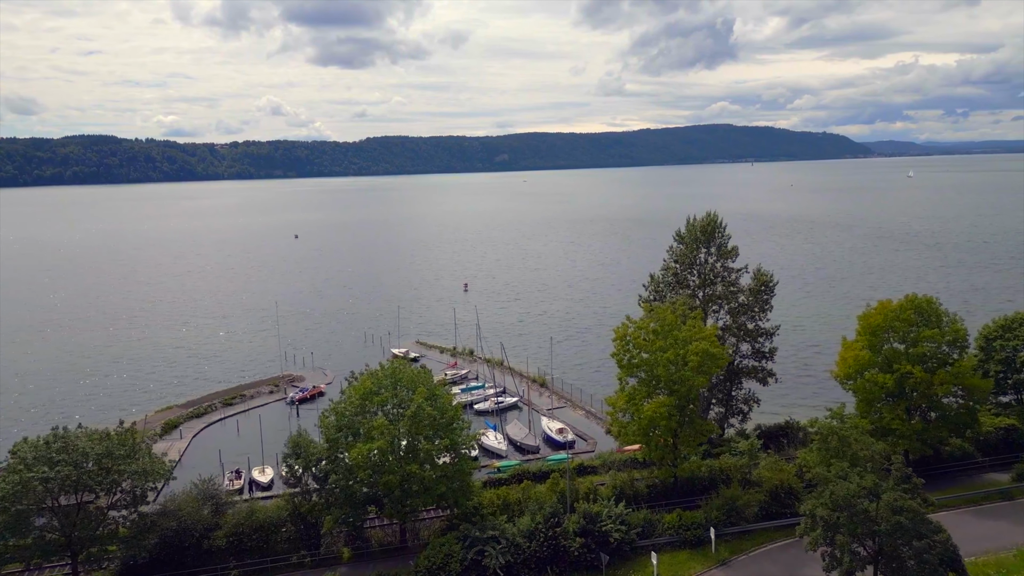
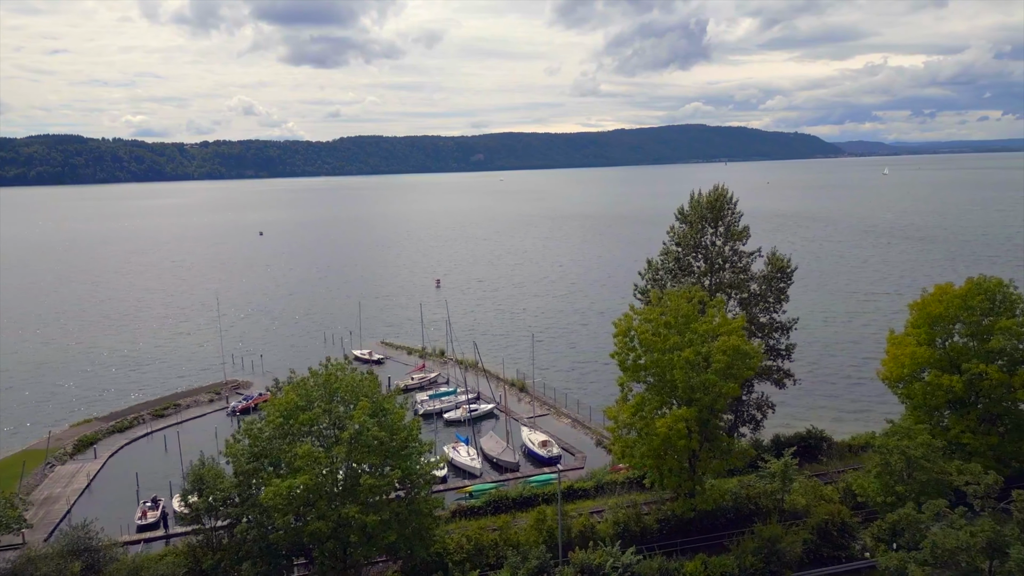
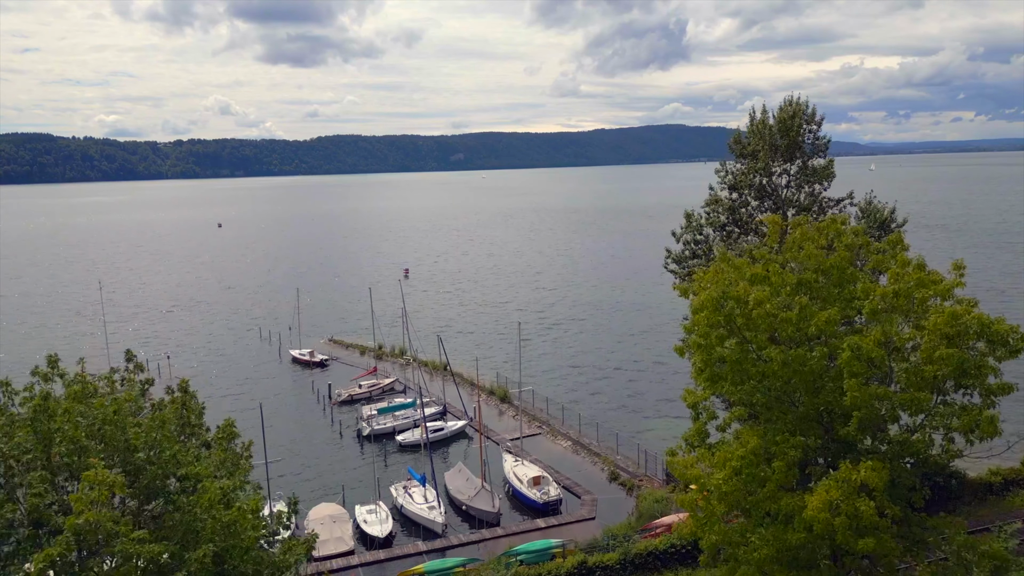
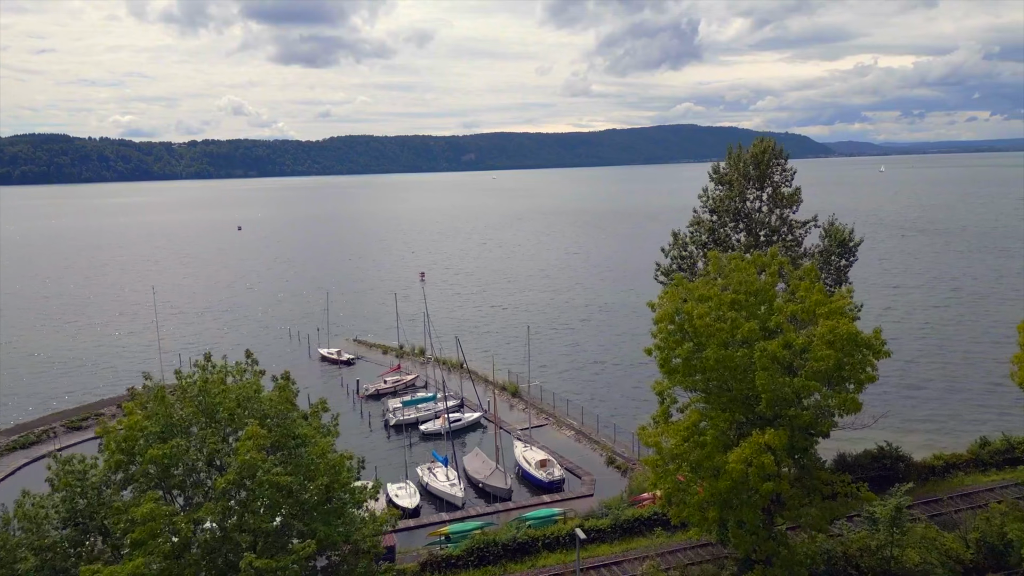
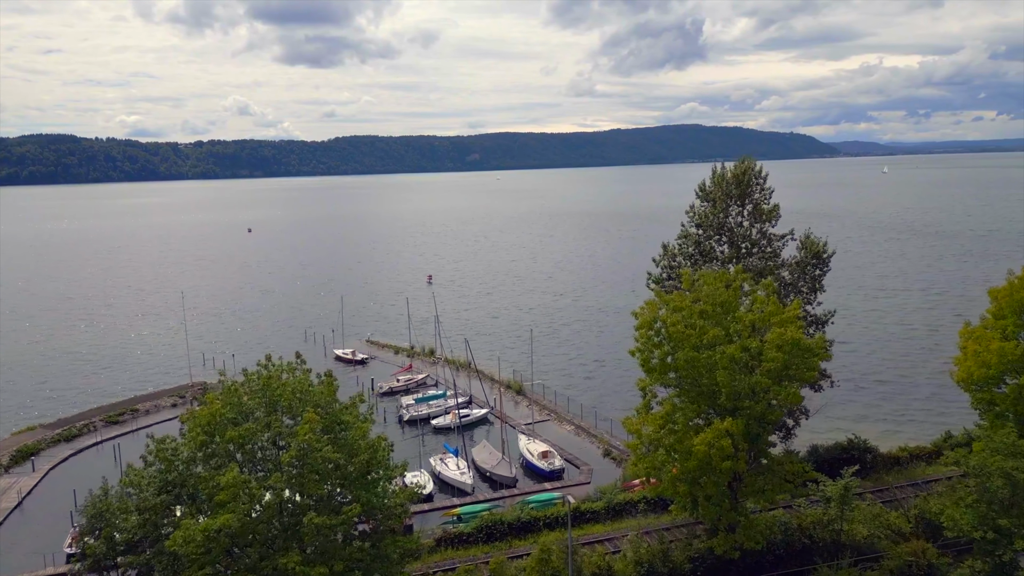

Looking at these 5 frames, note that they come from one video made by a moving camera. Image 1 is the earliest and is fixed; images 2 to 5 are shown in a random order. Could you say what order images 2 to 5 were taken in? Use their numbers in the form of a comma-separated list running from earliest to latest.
2, 5, 4, 3
